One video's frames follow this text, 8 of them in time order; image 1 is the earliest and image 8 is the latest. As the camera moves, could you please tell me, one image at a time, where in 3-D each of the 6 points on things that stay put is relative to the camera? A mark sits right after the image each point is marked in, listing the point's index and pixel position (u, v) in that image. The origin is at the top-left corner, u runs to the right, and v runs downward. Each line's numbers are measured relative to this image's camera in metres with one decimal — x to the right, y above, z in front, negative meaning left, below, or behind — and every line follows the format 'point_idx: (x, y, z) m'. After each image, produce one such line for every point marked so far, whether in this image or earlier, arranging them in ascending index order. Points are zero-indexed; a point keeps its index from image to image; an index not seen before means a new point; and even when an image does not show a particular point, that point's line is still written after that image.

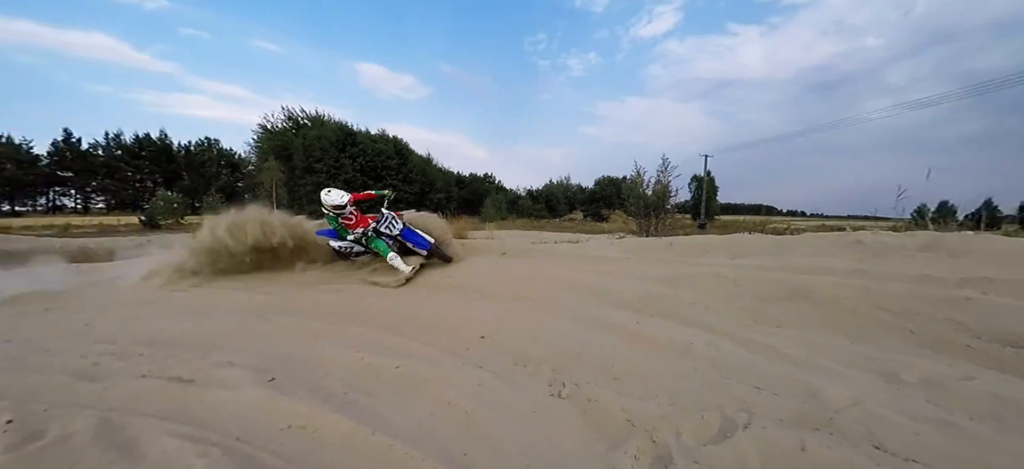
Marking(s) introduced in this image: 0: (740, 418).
0: (+1.4, -1.1, +2.6) m
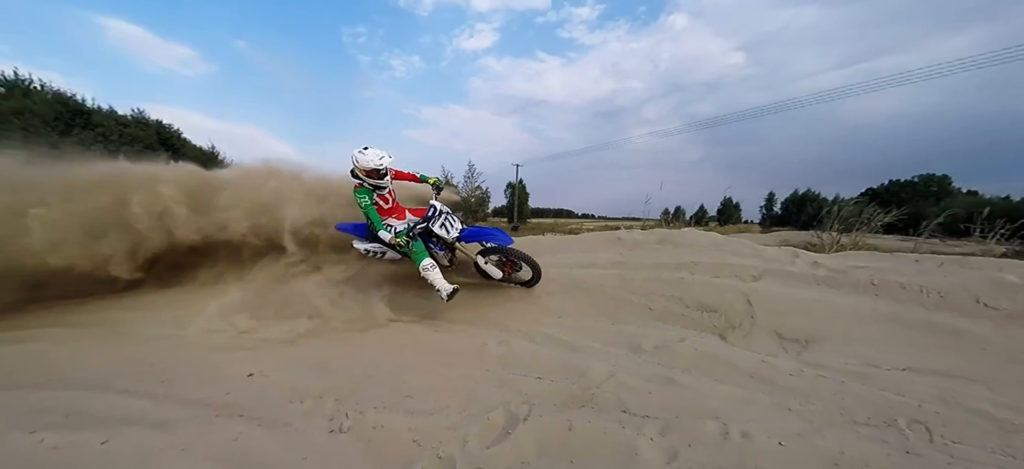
0: (+0.1, -1.2, +2.7) m
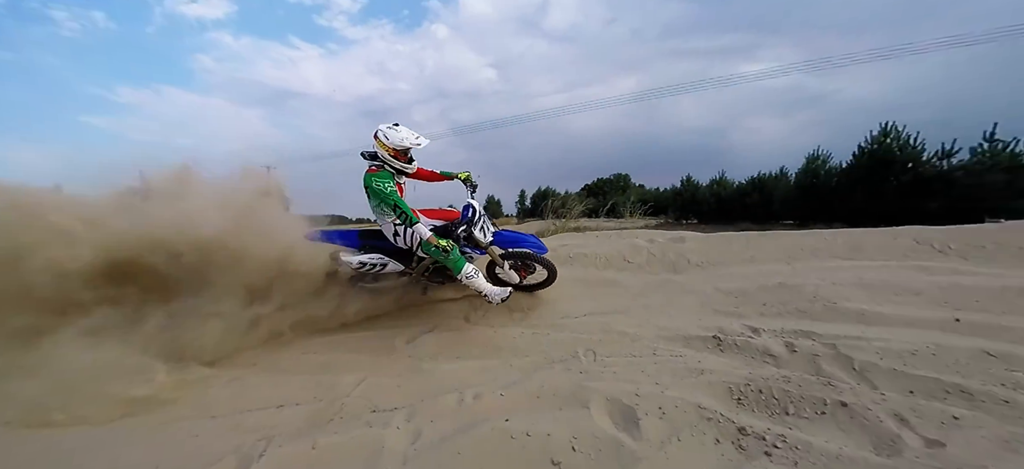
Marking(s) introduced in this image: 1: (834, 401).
0: (-1.5, -1.2, +2.4) m
1: (+2.0, -1.0, +2.6) m
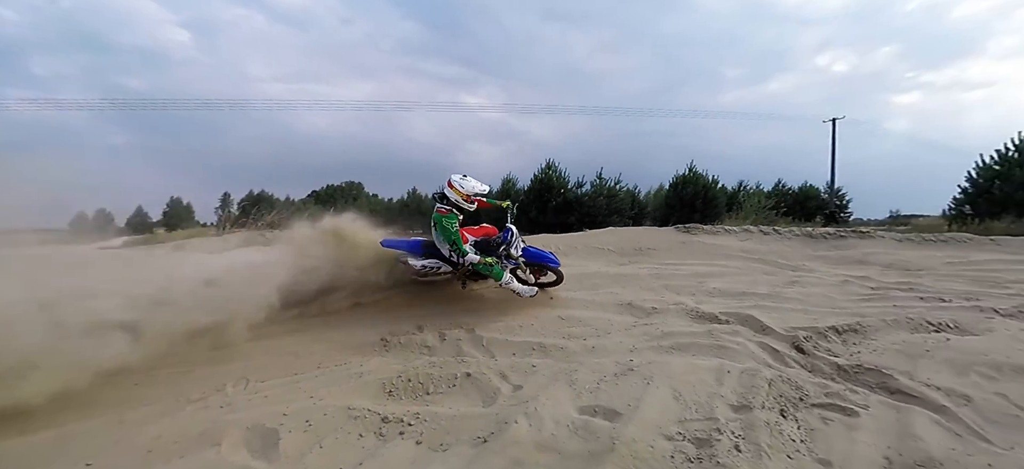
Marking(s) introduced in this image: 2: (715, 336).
0: (-3.0, -1.3, +1.0) m
1: (-0.4, -1.1, +3.3) m
2: (+2.0, -1.0, +4.1) m
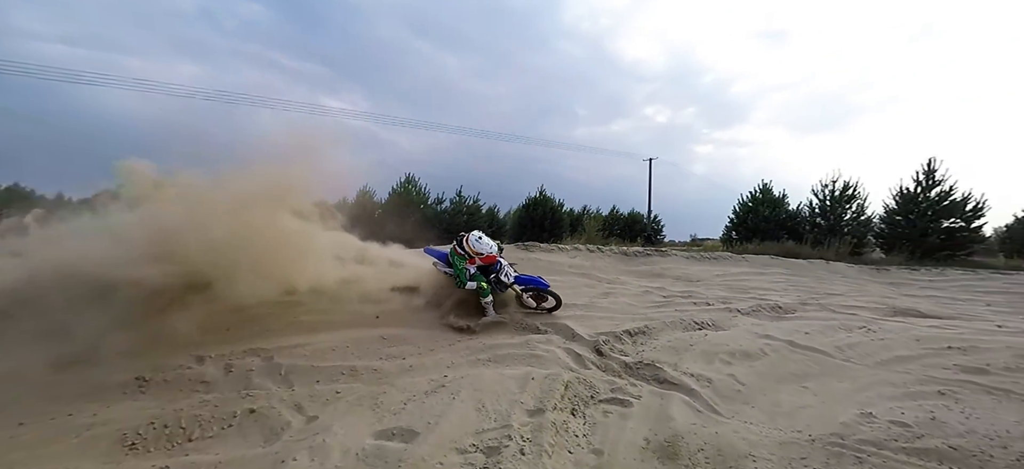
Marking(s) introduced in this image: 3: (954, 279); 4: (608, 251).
0: (-3.5, -1.3, -0.3) m
1: (-1.8, -1.2, +2.8) m
2: (+0.2, -1.2, +4.4) m
3: (+13.2, -1.4, +12.3) m
4: (+2.9, -0.5, +12.5) m
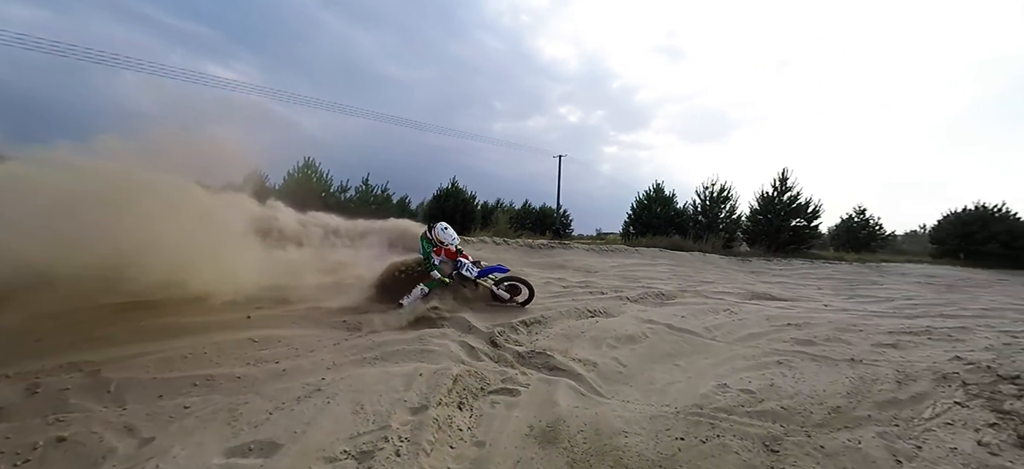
0: (-3.6, -1.3, -1.1) m
1: (-2.5, -1.1, +2.3) m
2: (-0.9, -1.1, +4.2) m
3: (+10.1, -1.2, +14.7) m
4: (0.0, -0.3, +12.8) m
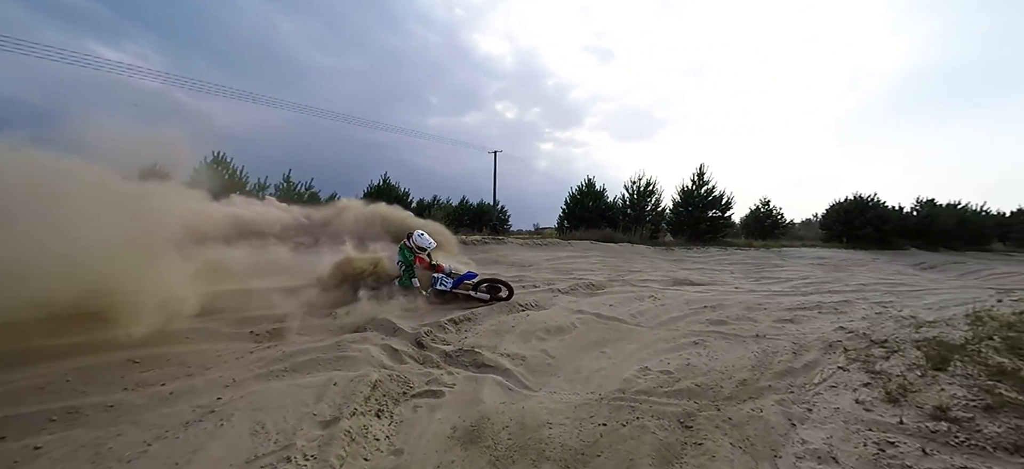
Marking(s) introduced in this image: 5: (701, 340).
0: (-3.5, -1.4, -1.7) m
1: (-2.9, -1.2, +1.8) m
2: (-1.6, -1.1, +3.9) m
3: (+7.7, -0.8, +15.9) m
4: (-2.0, -0.2, +12.5) m
5: (+2.4, -1.3, +5.3) m
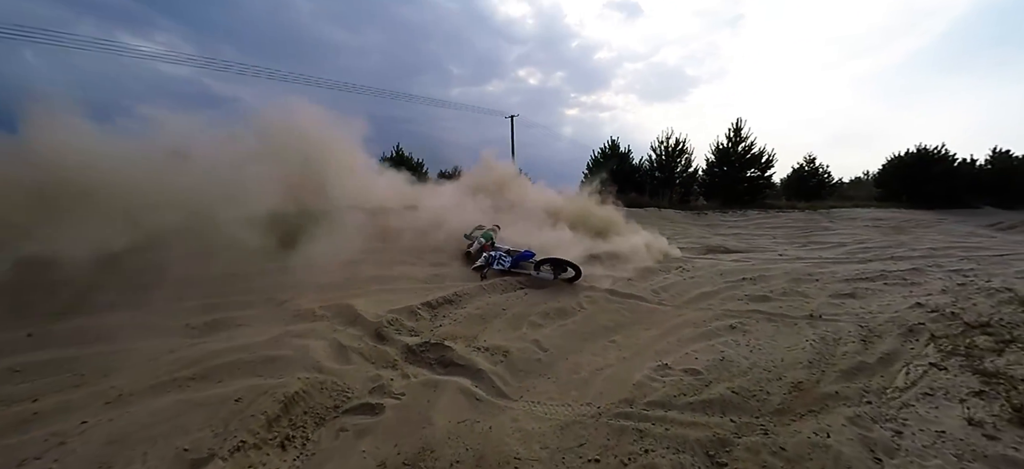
0: (-4.0, -1.6, -2.3) m
1: (-3.2, -1.1, +1.1) m
2: (-1.8, -0.8, +3.2) m
3: (+8.4, +0.6, +14.4) m
4: (-1.6, +0.7, +11.7) m
5: (+2.3, -0.9, +4.2) m
